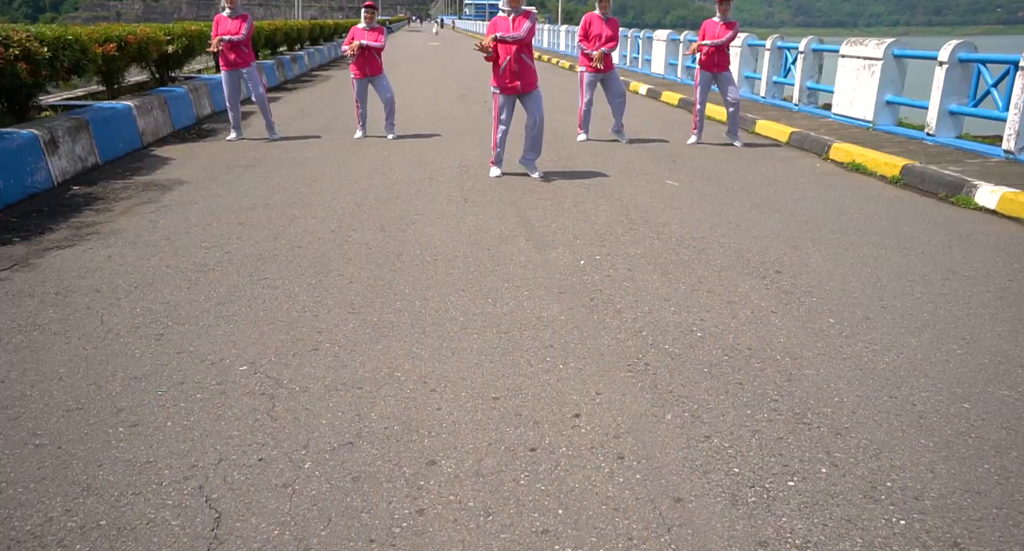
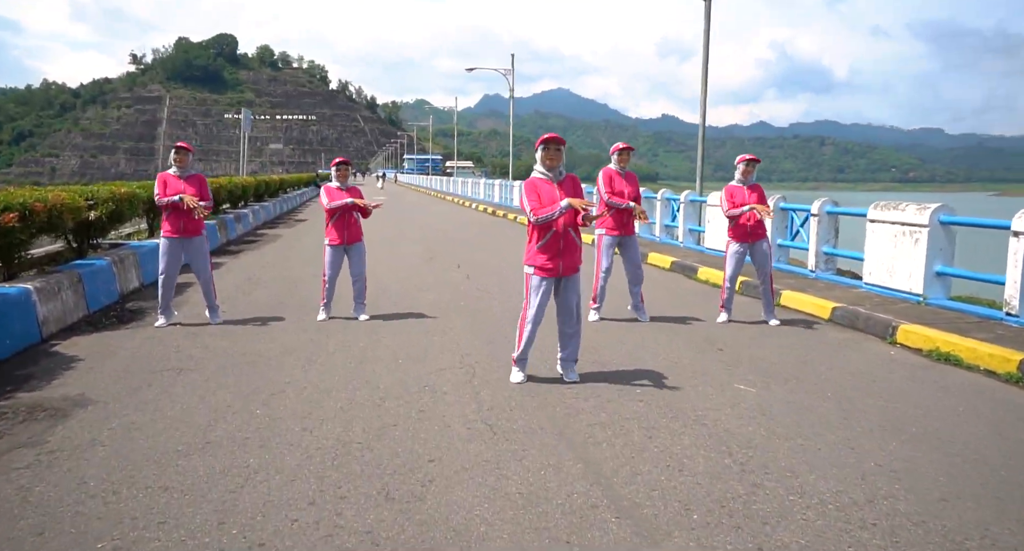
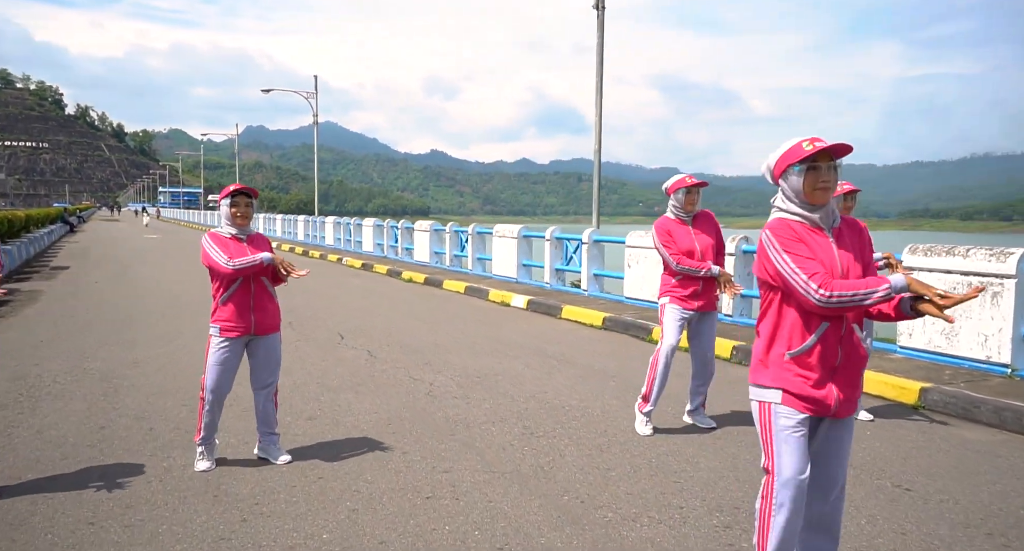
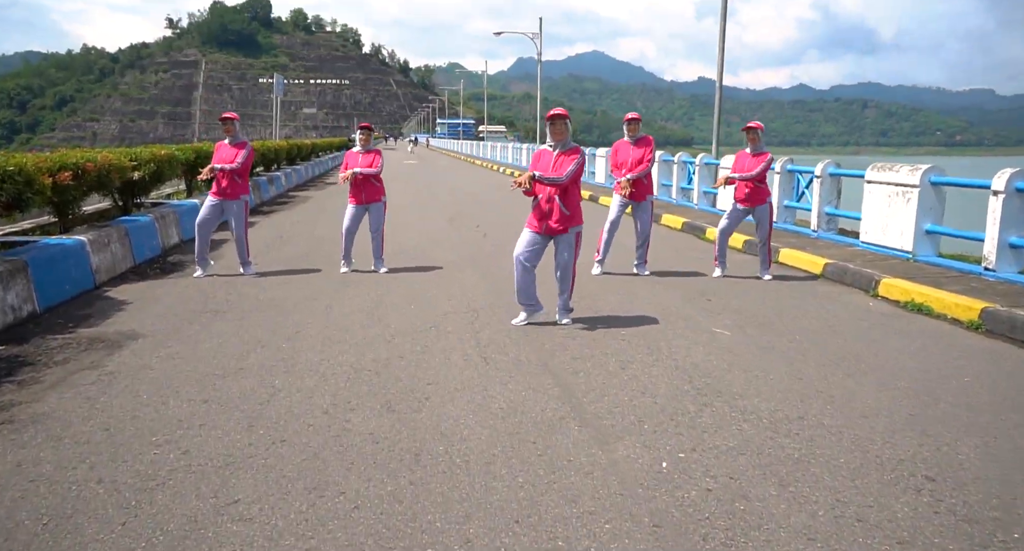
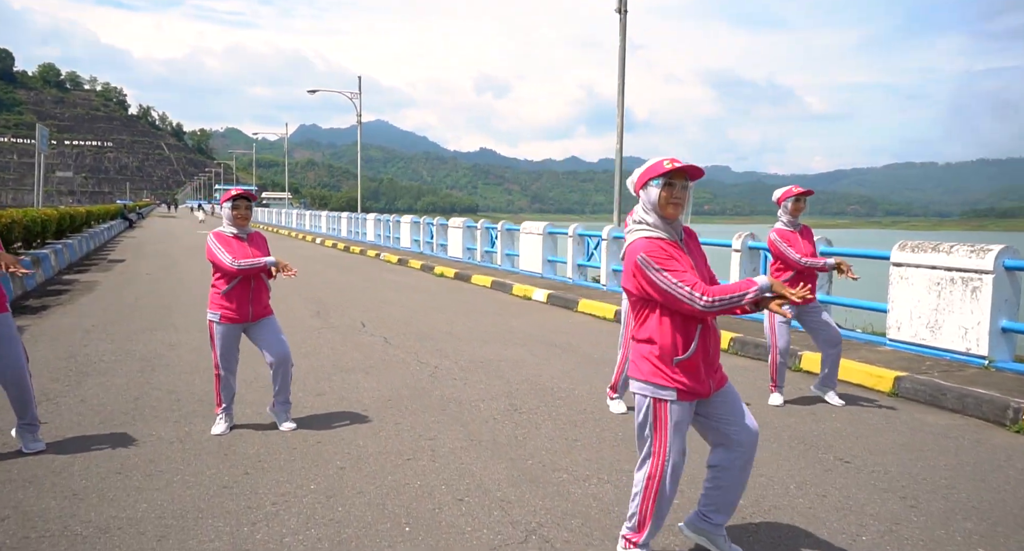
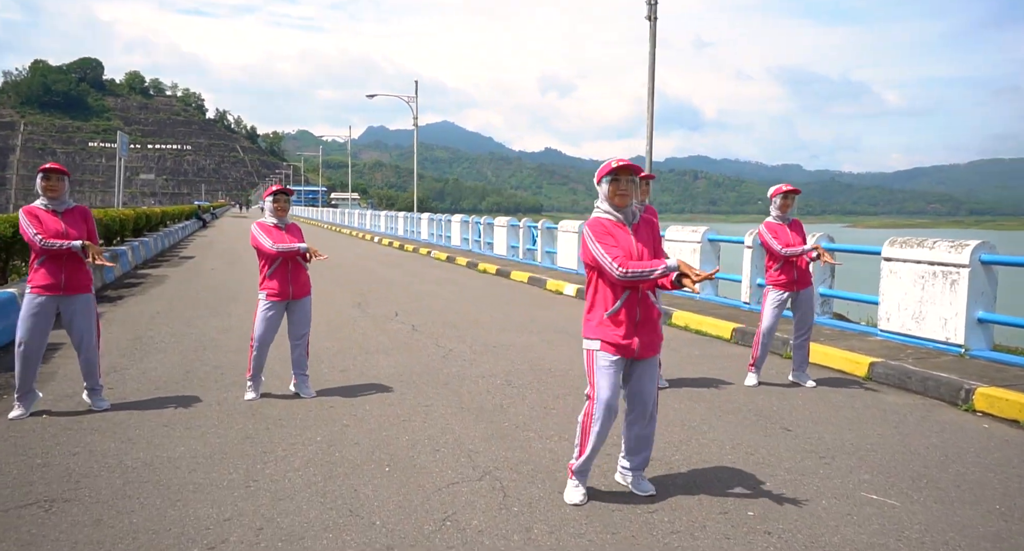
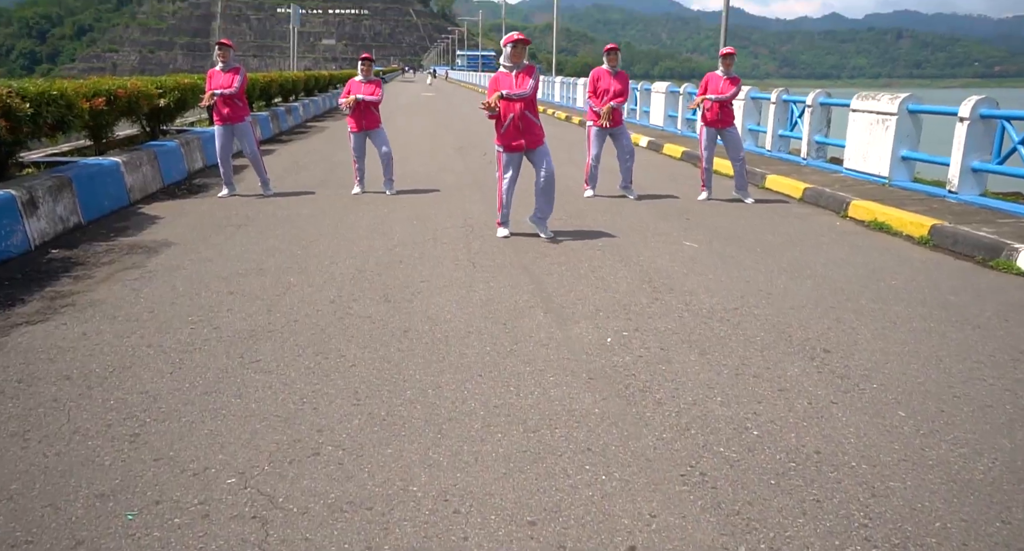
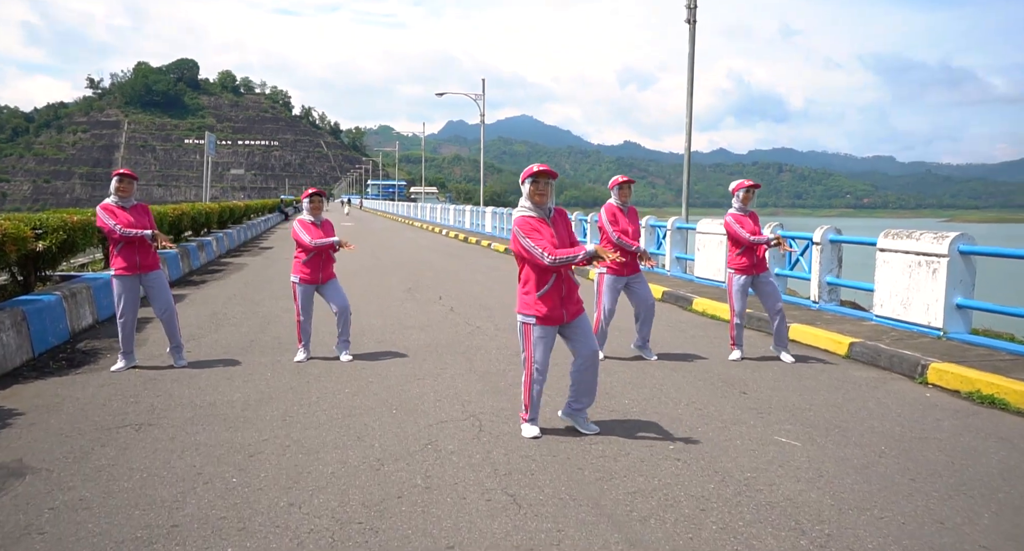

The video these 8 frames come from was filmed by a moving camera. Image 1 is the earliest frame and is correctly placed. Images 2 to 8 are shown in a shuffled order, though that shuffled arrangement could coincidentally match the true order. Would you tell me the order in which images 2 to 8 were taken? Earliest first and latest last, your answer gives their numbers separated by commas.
7, 4, 2, 8, 6, 5, 3
